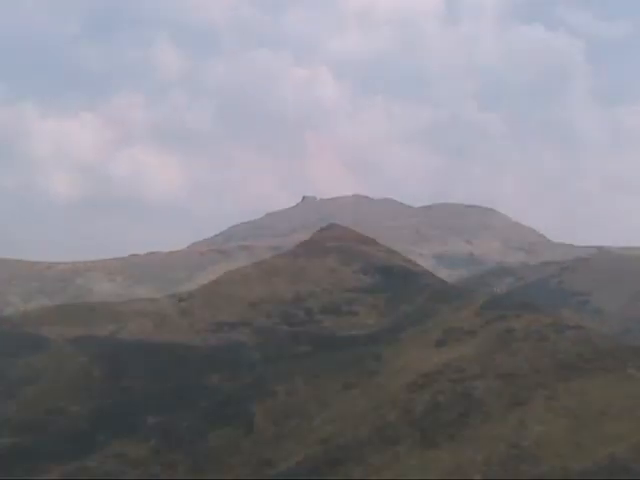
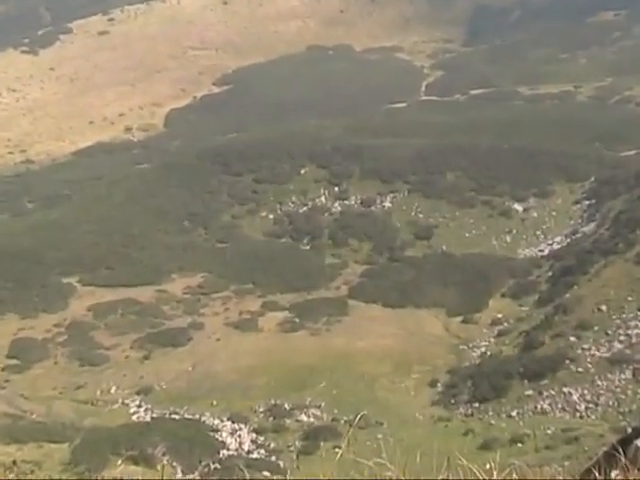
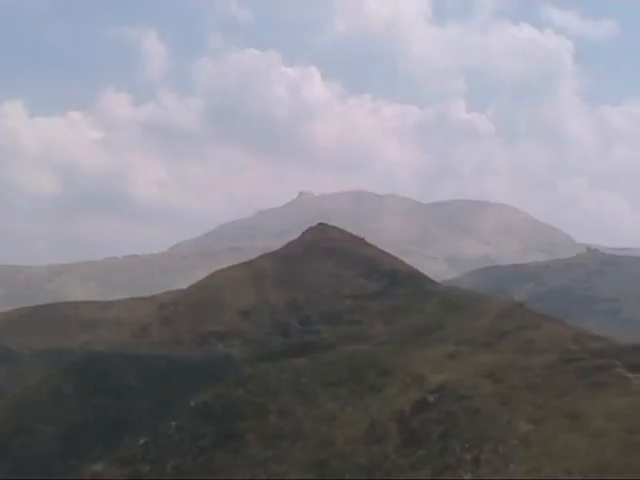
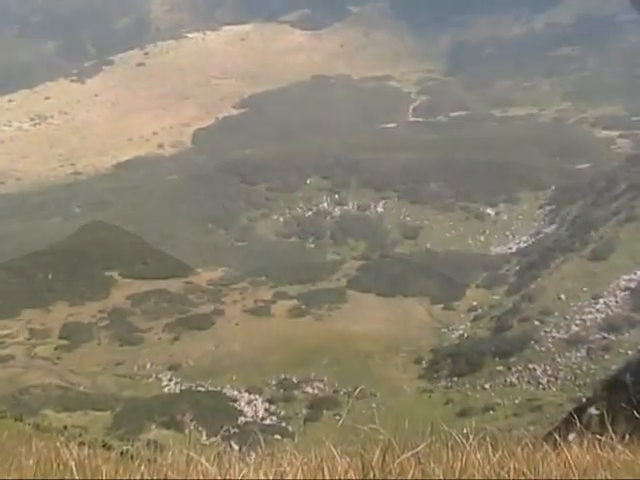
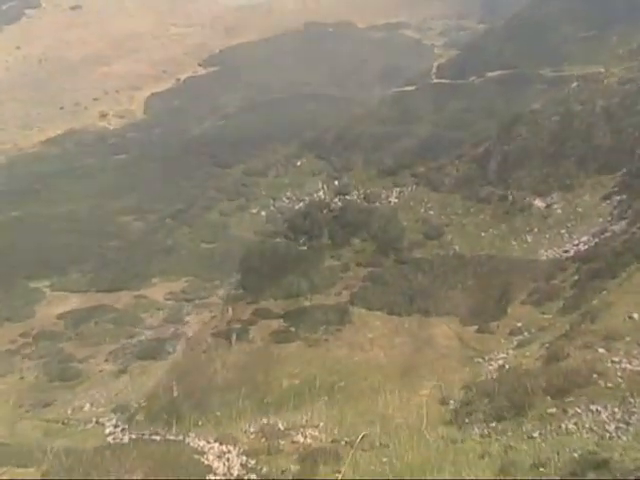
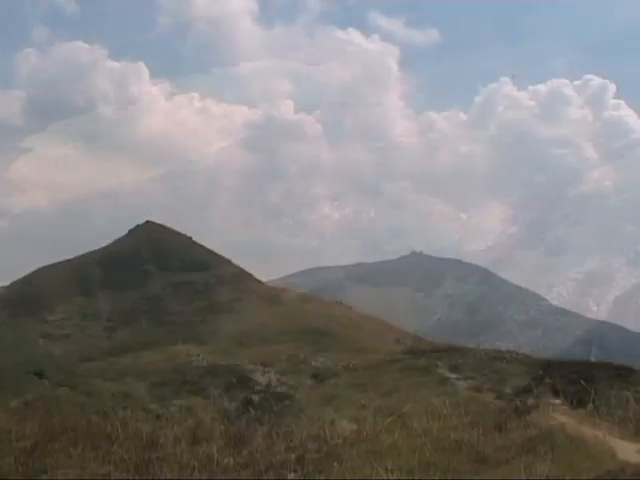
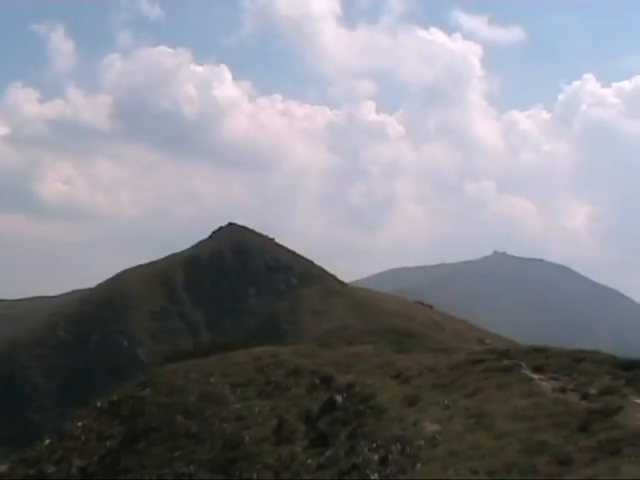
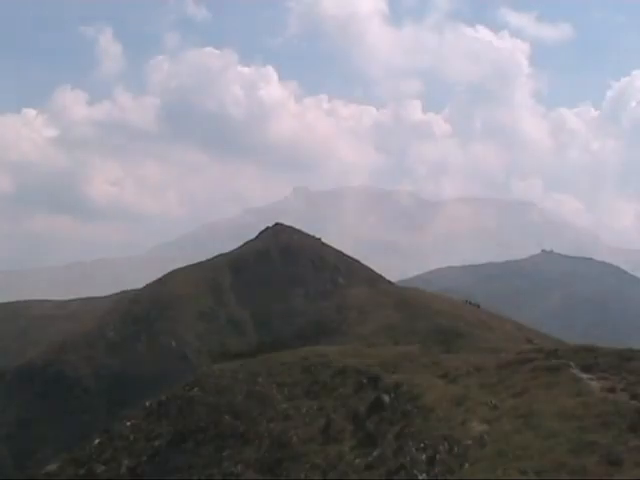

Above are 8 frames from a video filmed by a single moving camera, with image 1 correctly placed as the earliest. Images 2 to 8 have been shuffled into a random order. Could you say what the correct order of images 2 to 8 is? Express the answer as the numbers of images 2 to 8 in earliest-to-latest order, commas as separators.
3, 8, 7, 6, 4, 2, 5
